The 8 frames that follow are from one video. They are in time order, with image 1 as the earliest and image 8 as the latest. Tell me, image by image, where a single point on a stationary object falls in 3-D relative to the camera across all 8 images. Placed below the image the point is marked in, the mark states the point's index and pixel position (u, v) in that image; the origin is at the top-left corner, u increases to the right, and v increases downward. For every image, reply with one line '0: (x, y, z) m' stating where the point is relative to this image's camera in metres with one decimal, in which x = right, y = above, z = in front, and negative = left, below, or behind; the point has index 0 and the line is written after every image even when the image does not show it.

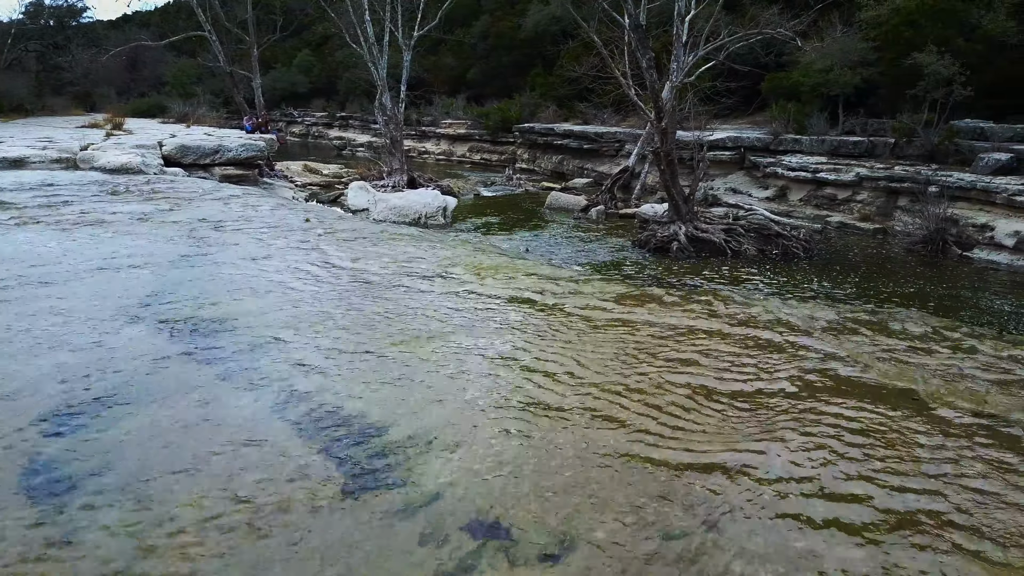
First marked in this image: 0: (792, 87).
0: (+6.3, +4.6, +19.1) m
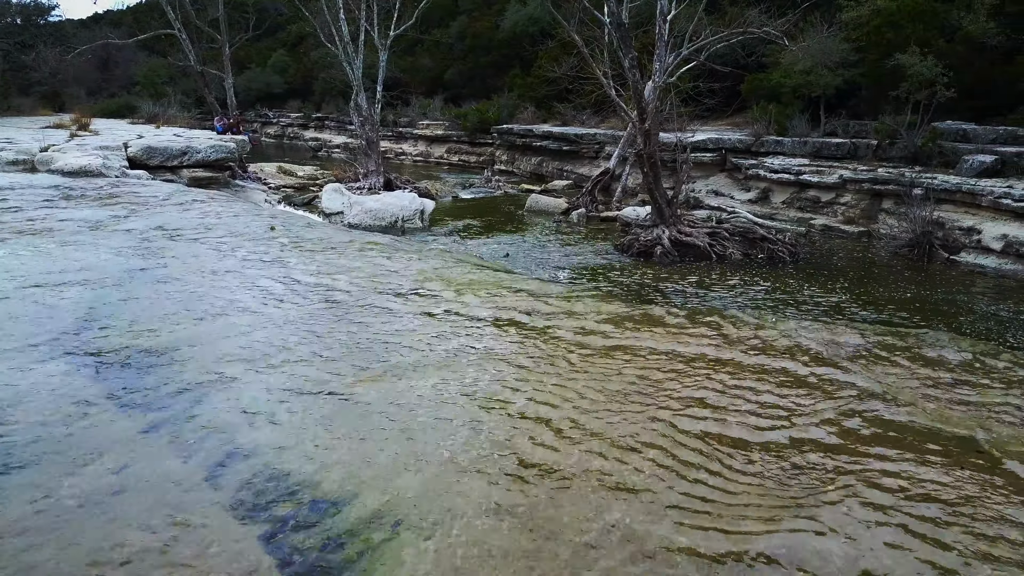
0: (+5.8, +4.5, +18.8) m
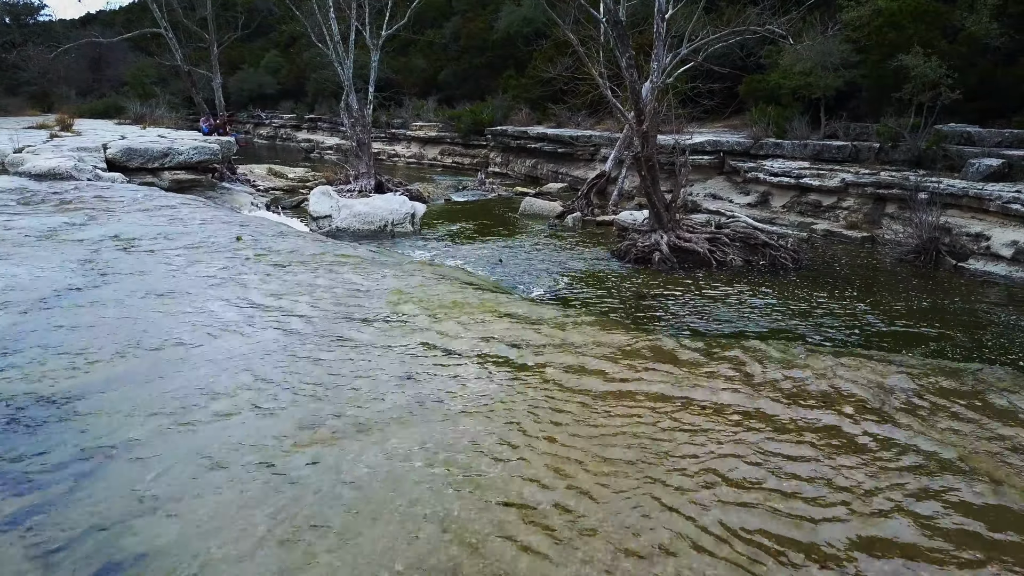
0: (+5.7, +4.4, +18.3) m
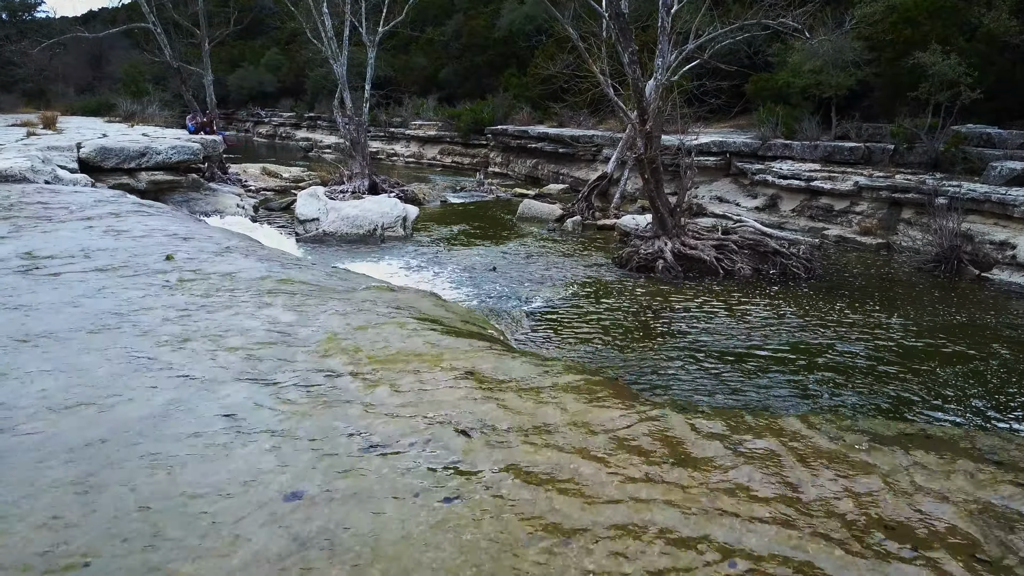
0: (+5.6, +4.2, +17.3) m
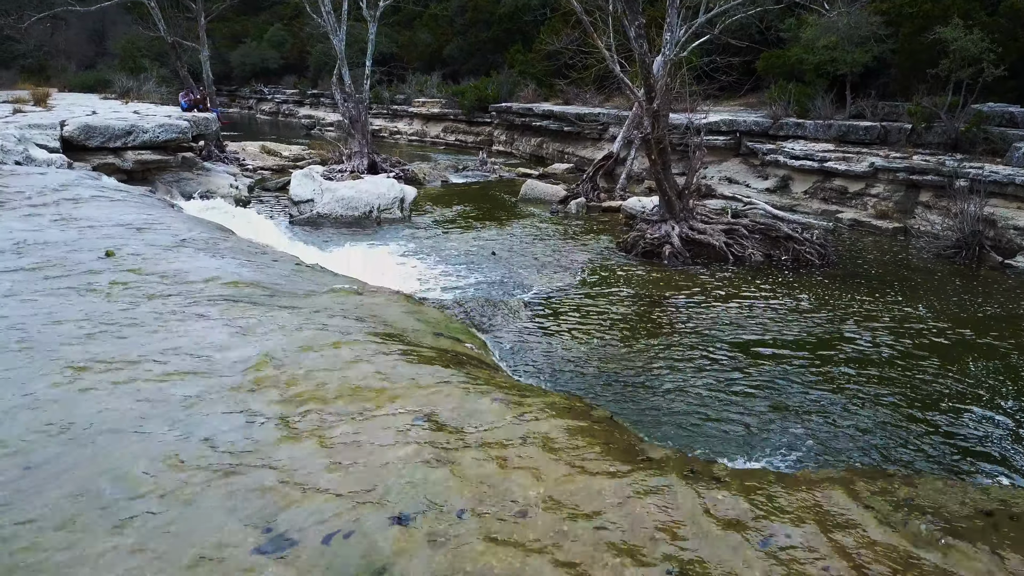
0: (+5.6, +4.5, +16.6) m
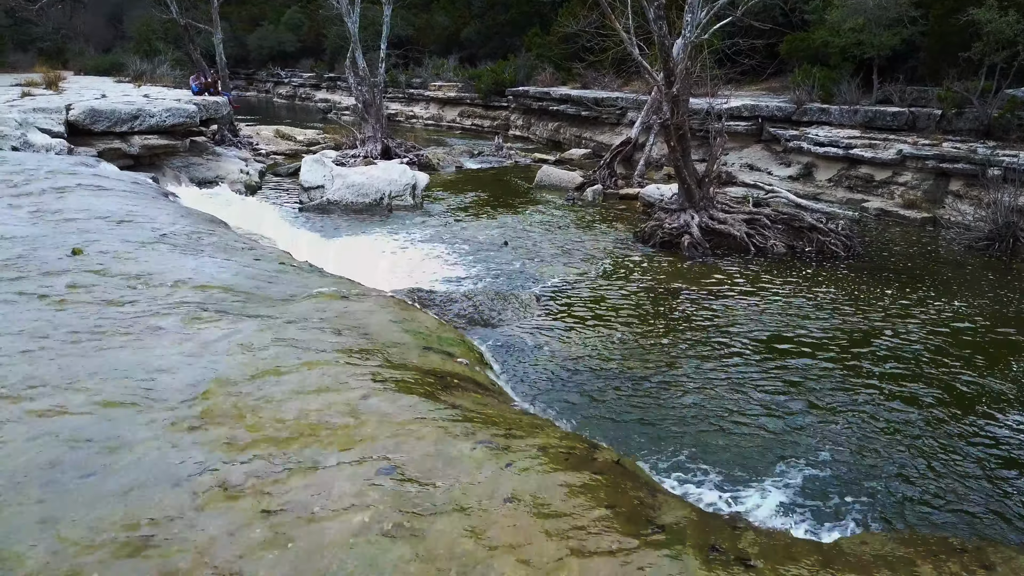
0: (+5.9, +4.6, +15.9) m
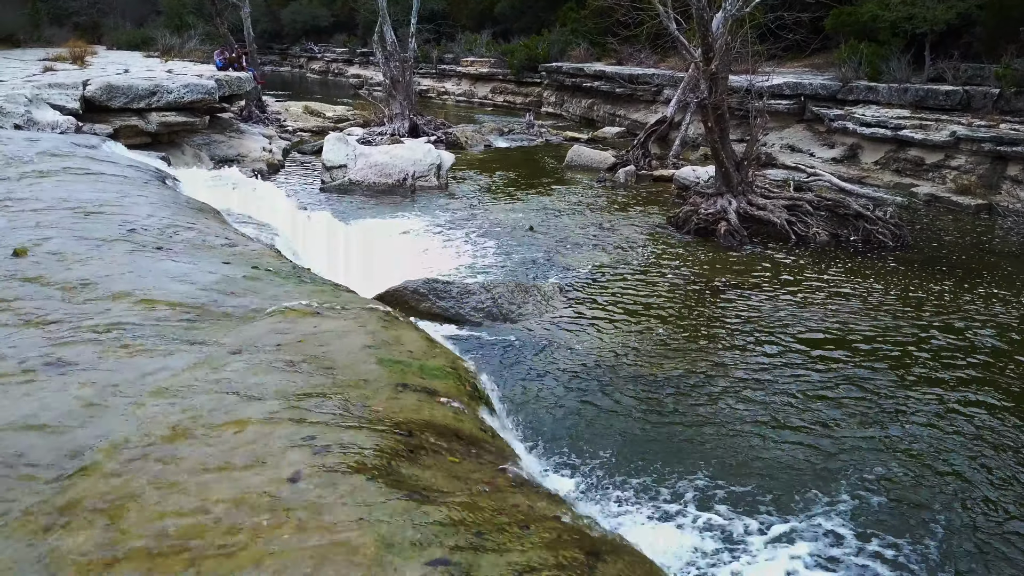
0: (+6.5, +4.8, +15.0) m
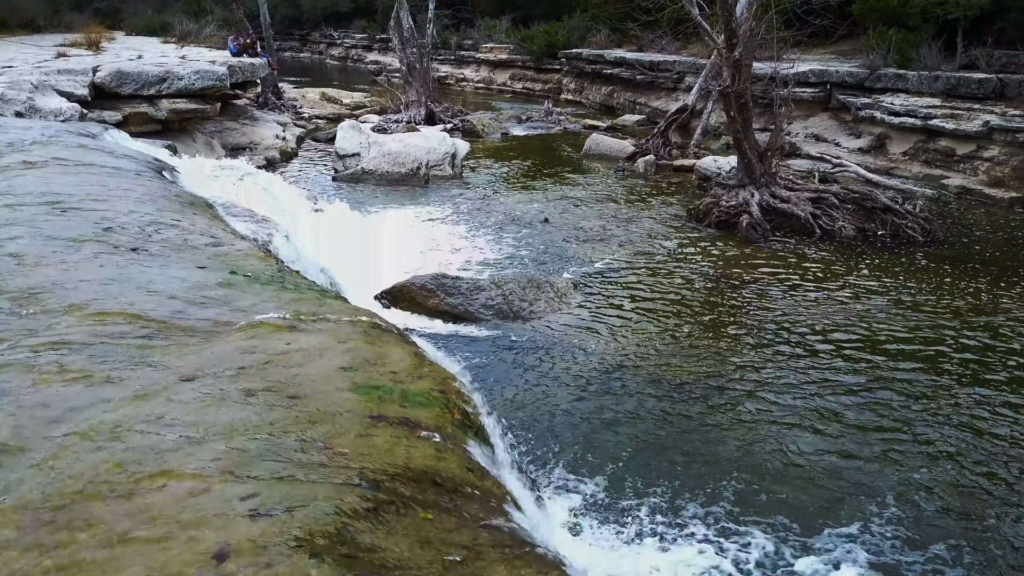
0: (+6.7, +4.9, +14.4) m
